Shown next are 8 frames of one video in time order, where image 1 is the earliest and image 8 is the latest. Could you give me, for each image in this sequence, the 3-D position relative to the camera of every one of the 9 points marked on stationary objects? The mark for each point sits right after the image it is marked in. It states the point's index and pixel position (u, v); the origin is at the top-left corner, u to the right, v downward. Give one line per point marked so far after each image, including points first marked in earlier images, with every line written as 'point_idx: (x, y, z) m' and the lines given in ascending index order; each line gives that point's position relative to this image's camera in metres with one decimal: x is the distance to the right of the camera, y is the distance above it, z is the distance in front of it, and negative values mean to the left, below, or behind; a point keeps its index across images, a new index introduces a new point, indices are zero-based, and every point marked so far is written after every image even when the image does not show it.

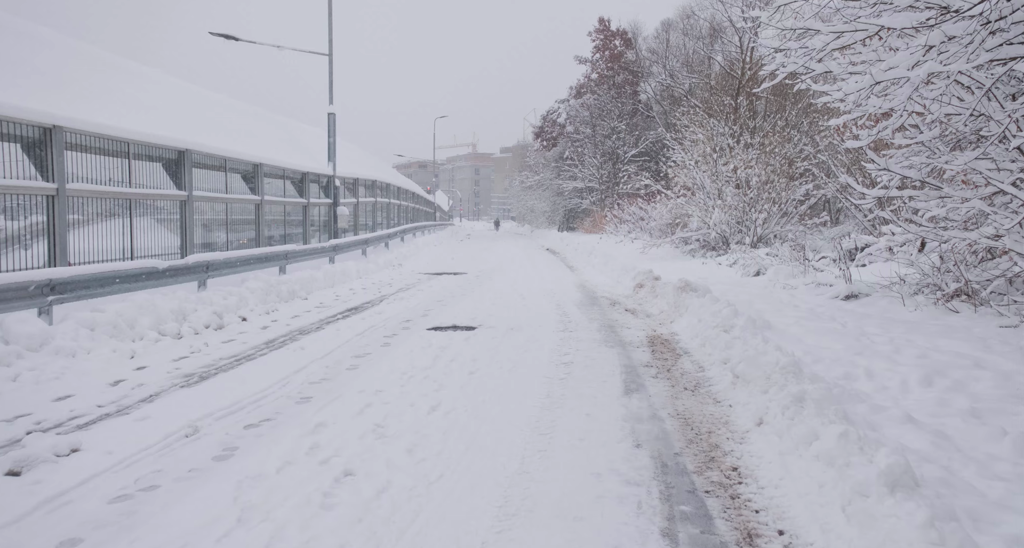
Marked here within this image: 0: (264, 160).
0: (-5.5, +2.5, +16.2) m
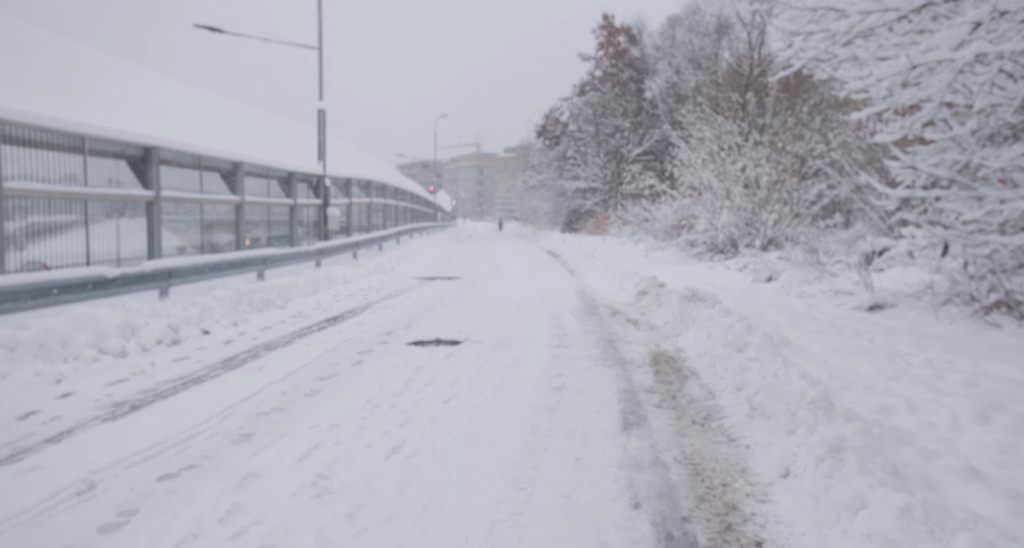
0: (-5.6, +2.4, +15.4) m
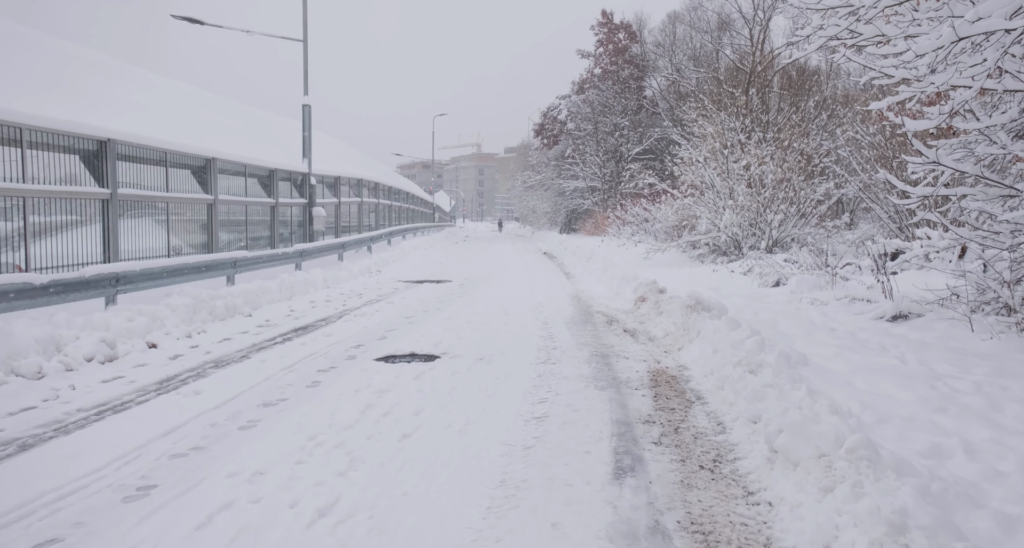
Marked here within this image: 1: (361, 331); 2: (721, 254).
0: (-5.8, +2.4, +14.4) m
1: (-2.0, -0.8, +9.9) m
2: (+5.4, +0.5, +19.1) m
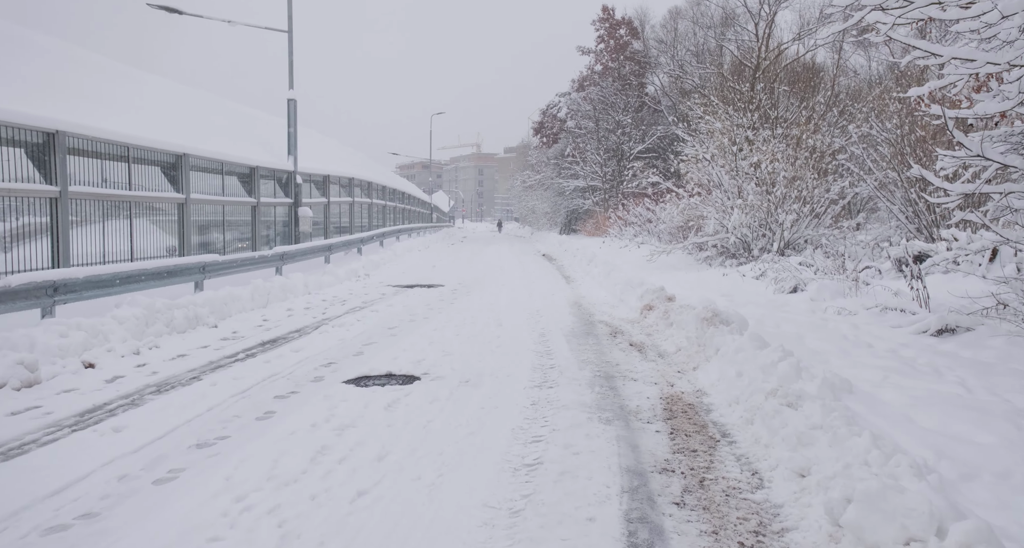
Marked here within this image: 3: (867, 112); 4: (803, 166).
0: (-5.9, +2.3, +13.4) m
1: (-2.1, -0.9, +8.8) m
2: (+5.3, +0.4, +18.0) m
3: (+9.0, +4.2, +18.9) m
4: (+6.5, +2.4, +16.4) m
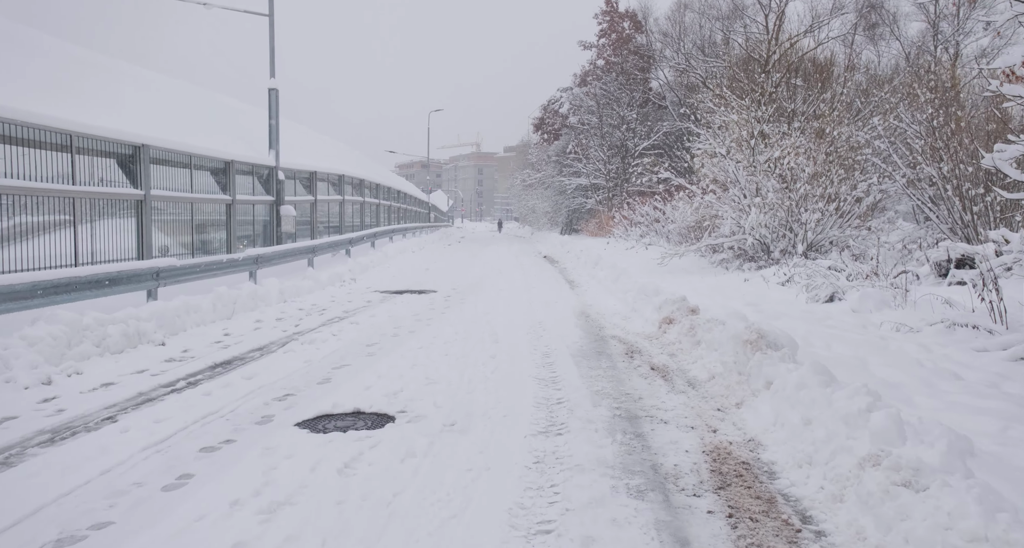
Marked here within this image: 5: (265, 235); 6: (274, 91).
0: (-5.9, +2.2, +11.9) m
1: (-2.1, -1.0, +7.4) m
2: (+5.3, +0.3, +16.6) m
3: (+9.0, +4.1, +17.4) m
4: (+6.5, +2.3, +15.0) m
5: (-5.9, +0.9, +17.5) m
6: (-5.8, +4.5, +18.0) m
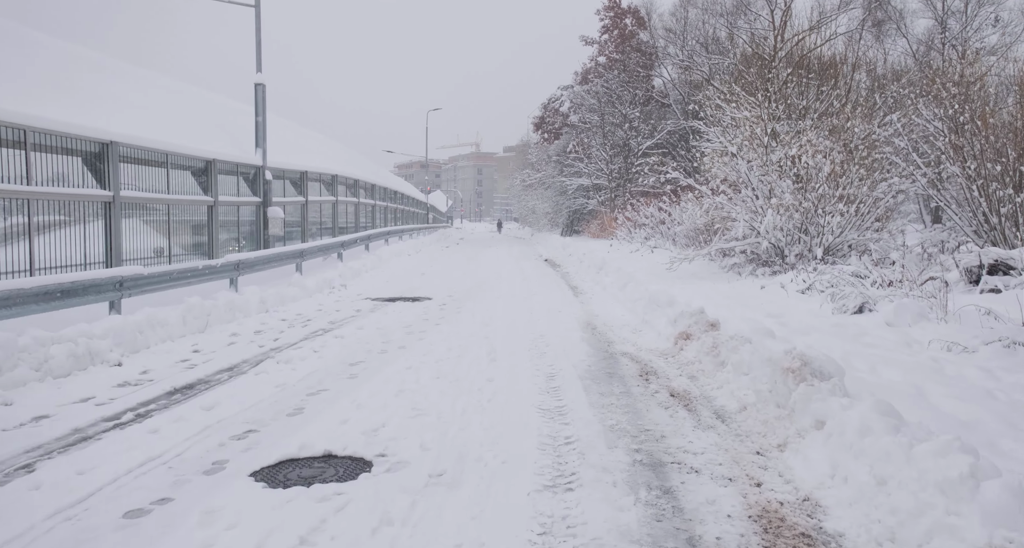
0: (-5.9, +2.1, +11.0) m
1: (-2.1, -1.1, +6.5) m
2: (+5.3, +0.2, +15.7) m
3: (+9.0, +3.9, +16.5) m
4: (+6.5, +2.2, +14.0) m
5: (-5.9, +0.8, +16.5) m
6: (-5.8, +4.4, +17.1) m
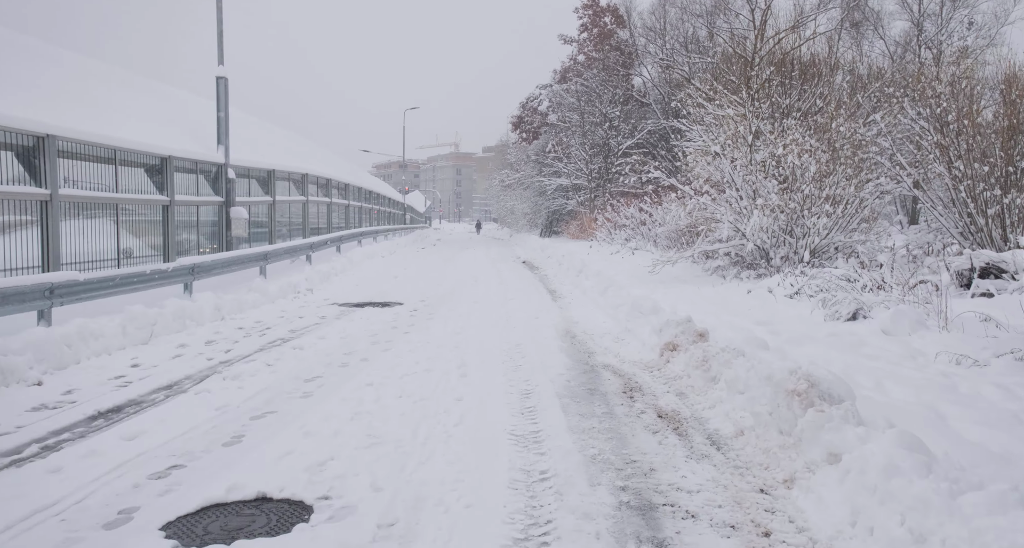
0: (-6.3, +2.0, +10.2) m
1: (-2.4, -1.1, +5.7) m
2: (+4.8, +0.1, +15.1) m
3: (+8.5, +3.9, +16.1) m
4: (+6.0, +2.1, +13.5) m
5: (-6.4, +0.8, +15.7) m
6: (-6.4, +4.3, +16.2) m
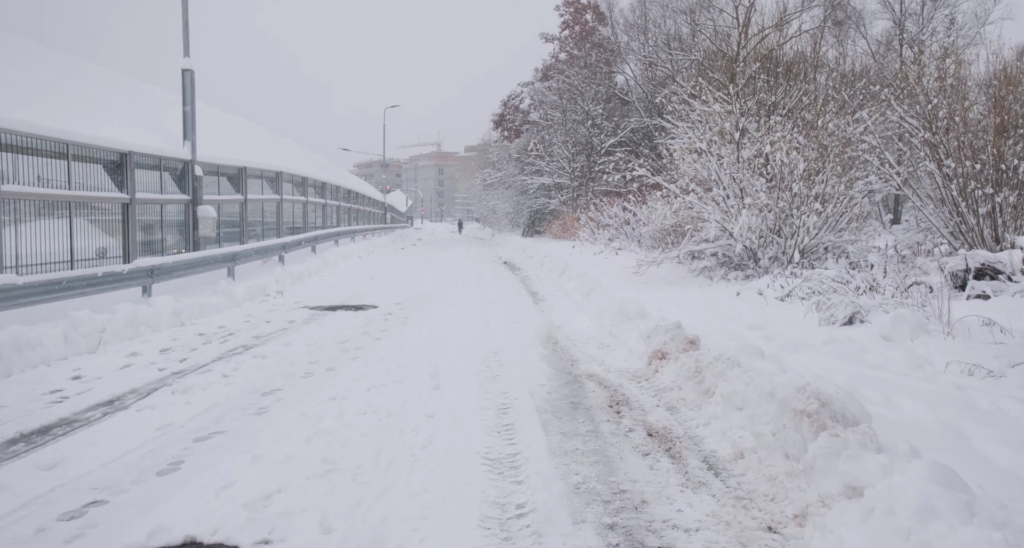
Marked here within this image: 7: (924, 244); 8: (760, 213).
0: (-6.6, +2.0, +9.4) m
1: (-2.5, -1.2, +5.1) m
2: (+4.4, +0.1, +14.7) m
3: (+8.1, +3.9, +15.7) m
4: (+5.7, +2.1, +13.1) m
5: (-6.8, +0.7, +15.0) m
6: (-6.8, +4.3, +15.5) m
7: (+8.1, +0.6, +14.2) m
8: (+4.6, +1.1, +13.5) m
